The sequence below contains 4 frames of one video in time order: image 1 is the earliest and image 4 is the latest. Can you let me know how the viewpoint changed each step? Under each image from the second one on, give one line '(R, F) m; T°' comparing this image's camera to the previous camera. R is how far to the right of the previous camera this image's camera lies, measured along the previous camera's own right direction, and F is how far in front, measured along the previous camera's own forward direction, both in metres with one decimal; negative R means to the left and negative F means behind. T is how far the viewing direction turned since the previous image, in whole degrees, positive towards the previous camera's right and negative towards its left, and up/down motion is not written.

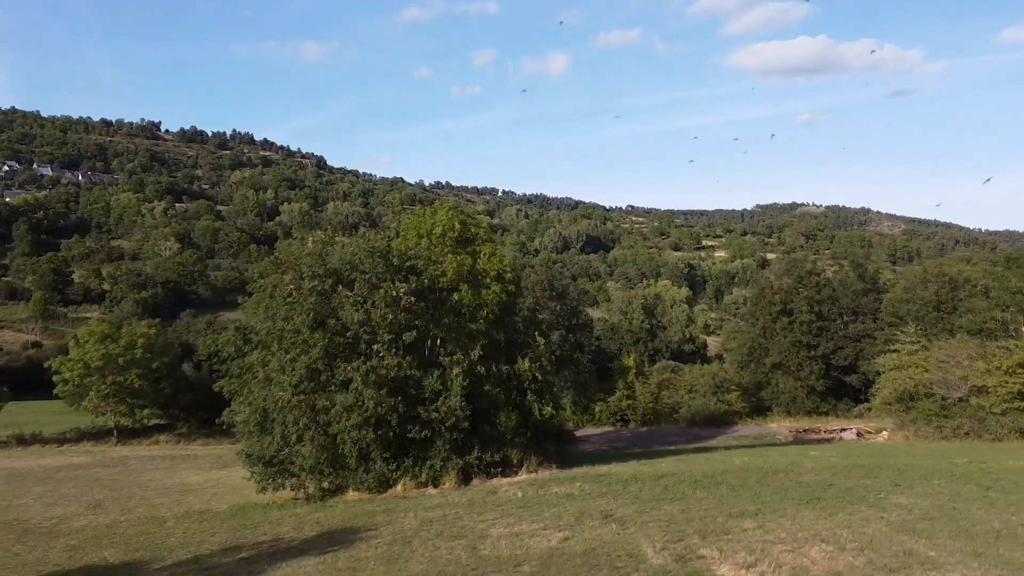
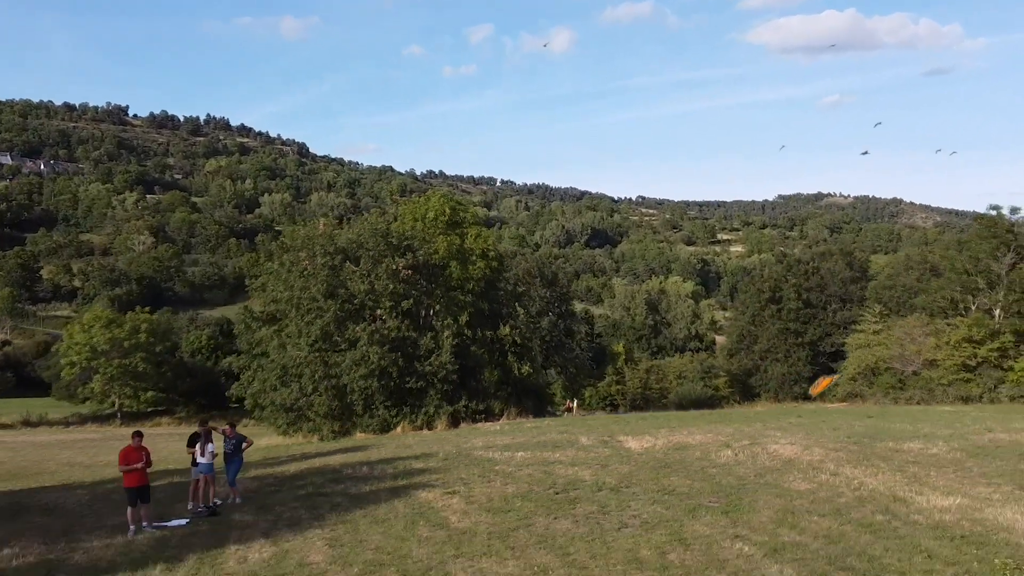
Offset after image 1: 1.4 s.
(0.0, +2.3) m; 0°
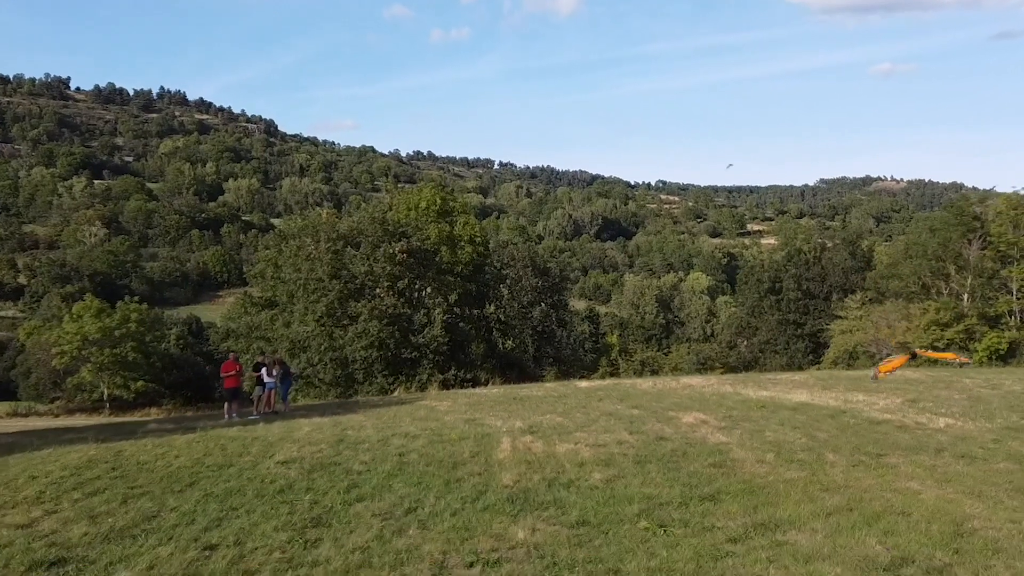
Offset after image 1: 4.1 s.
(-0.1, +2.2) m; +1°
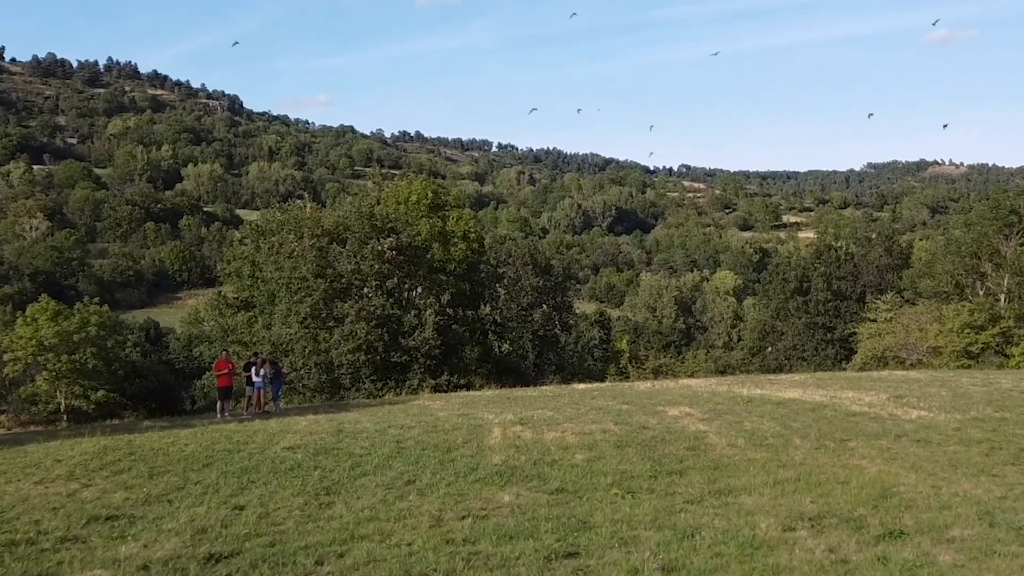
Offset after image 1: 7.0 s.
(-0.2, +2.4) m; +1°
